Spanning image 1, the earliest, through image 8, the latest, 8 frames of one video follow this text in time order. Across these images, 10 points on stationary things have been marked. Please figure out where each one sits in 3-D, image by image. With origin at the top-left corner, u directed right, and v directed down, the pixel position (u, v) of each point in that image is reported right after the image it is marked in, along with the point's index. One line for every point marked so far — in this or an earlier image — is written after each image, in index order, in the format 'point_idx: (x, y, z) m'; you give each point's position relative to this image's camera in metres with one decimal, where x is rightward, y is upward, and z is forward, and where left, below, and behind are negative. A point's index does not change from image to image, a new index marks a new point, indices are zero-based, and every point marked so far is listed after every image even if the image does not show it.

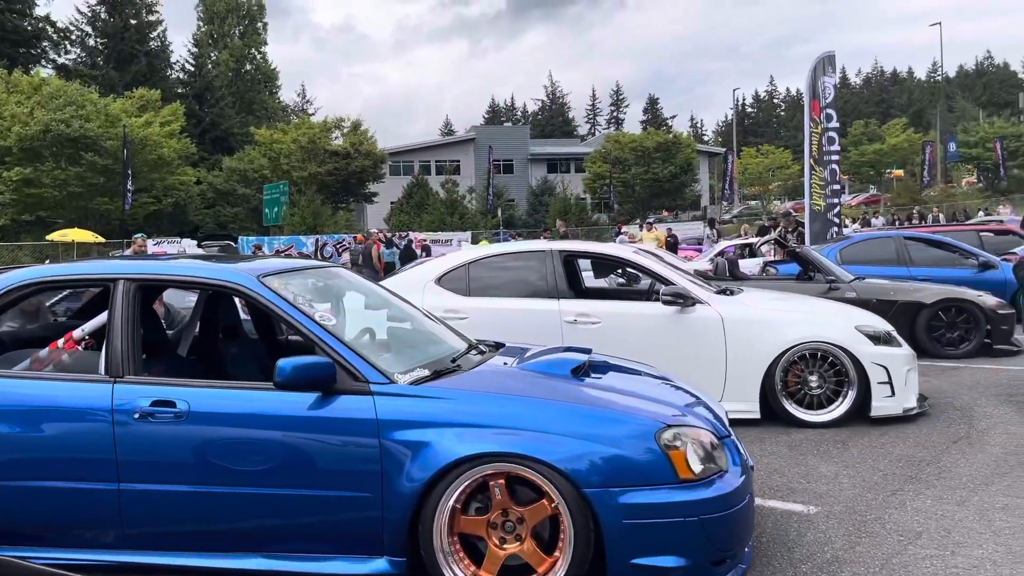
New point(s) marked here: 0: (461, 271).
0: (-0.4, +0.1, +6.9) m
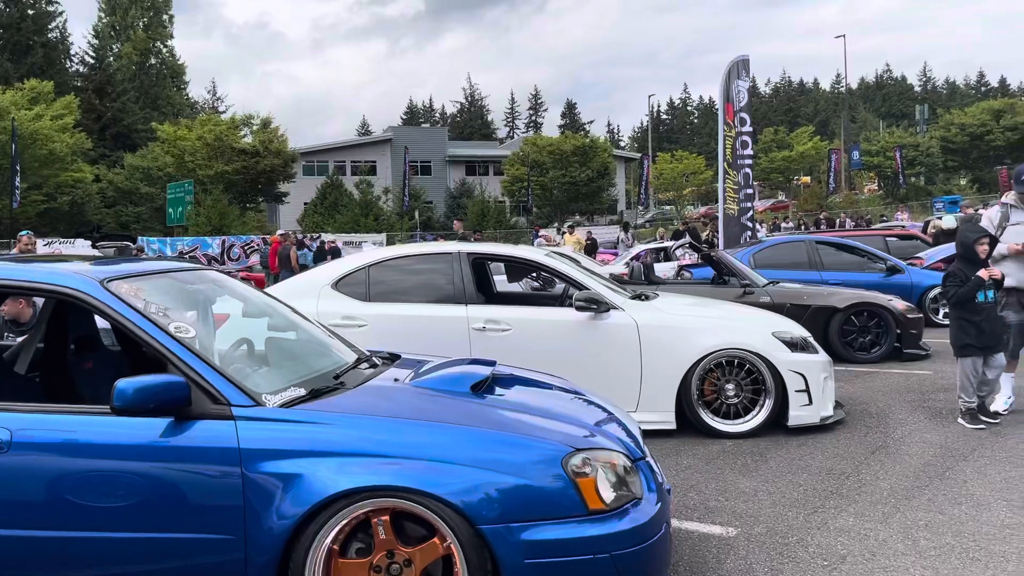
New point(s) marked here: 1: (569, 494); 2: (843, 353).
0: (-1.1, +0.1, +6.4) m
1: (+0.2, -0.7, +3.0) m
2: (+3.6, -0.7, +9.2) m
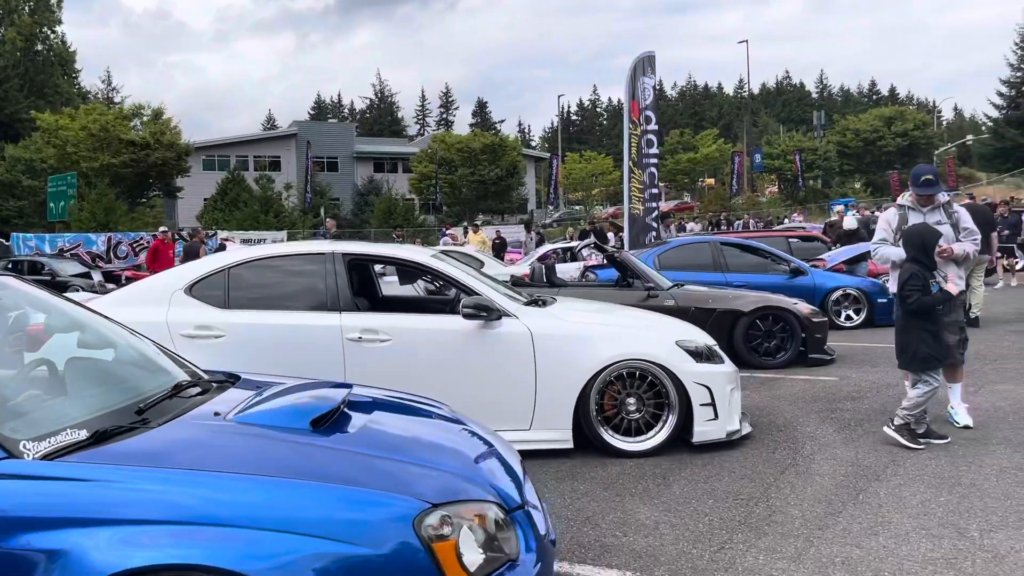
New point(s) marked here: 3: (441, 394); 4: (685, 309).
0: (-1.9, +0.1, +5.7) m
1: (-0.2, -0.8, +2.3) m
2: (+2.5, -0.7, +8.9) m
3: (-0.5, -0.7, +5.5) m
4: (+1.8, -0.2, +8.8) m
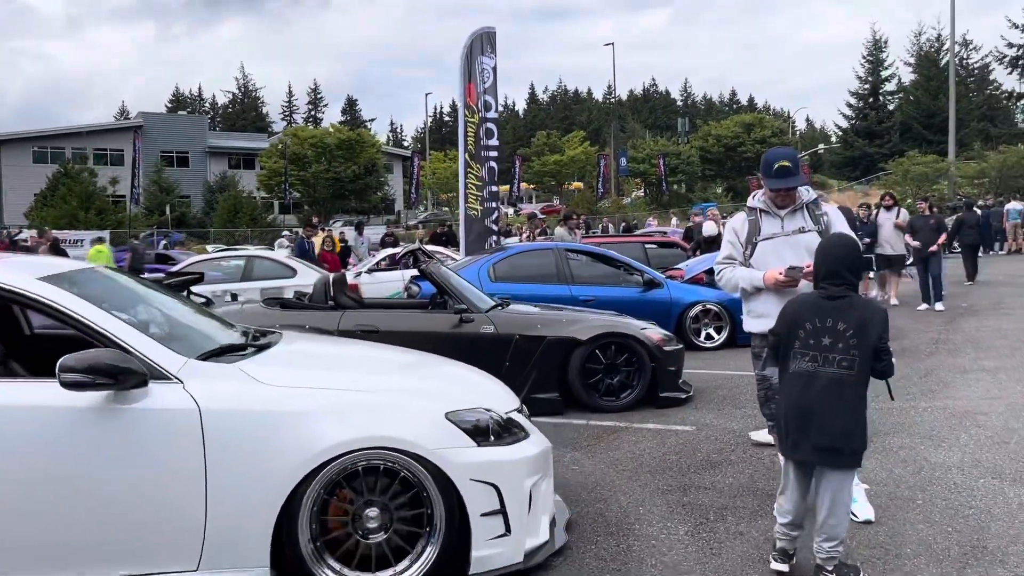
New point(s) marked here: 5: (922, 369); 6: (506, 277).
0: (-3.3, -0.1, +3.2) m
1: (-1.1, -0.9, +0.1) m
2: (+0.6, -0.9, +7.0) m
3: (-1.8, -0.9, +3.2) m
4: (0.0, -0.4, +6.8) m
5: (+4.2, -0.8, +8.8) m
6: (-0.1, +0.1, +10.2) m
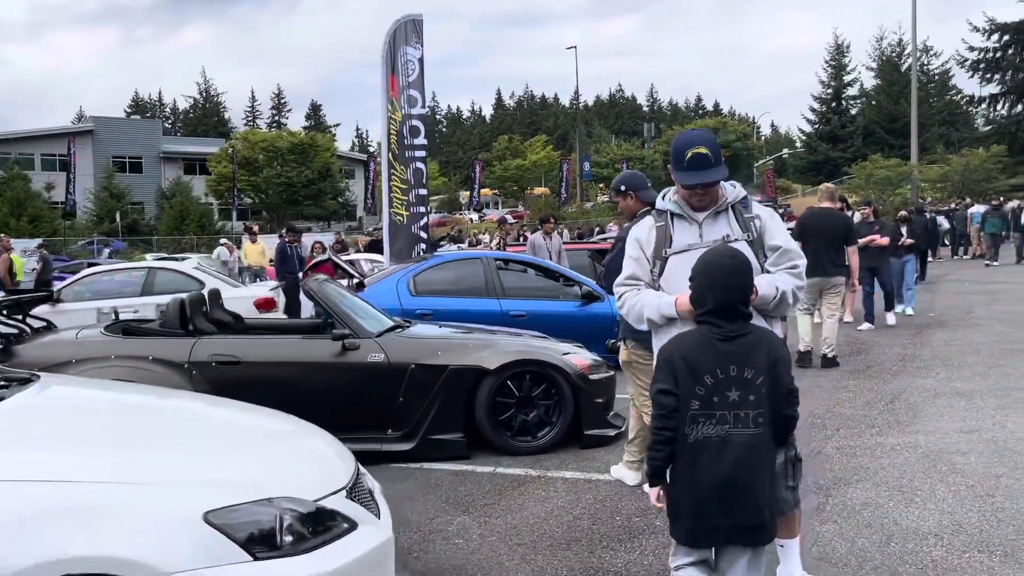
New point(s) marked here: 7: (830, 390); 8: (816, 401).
0: (-3.9, -0.2, +1.9) m
1: (-1.6, -1.0, -1.0) m
2: (-0.1, -1.1, +5.9) m
3: (-2.4, -1.0, +2.0) m
4: (-0.8, -0.5, +5.7) m
5: (+3.4, -1.0, +7.8) m
6: (-0.9, 0.0, +9.1) m
7: (+3.0, -1.0, +8.0) m
8: (+2.7, -1.0, +7.5) m
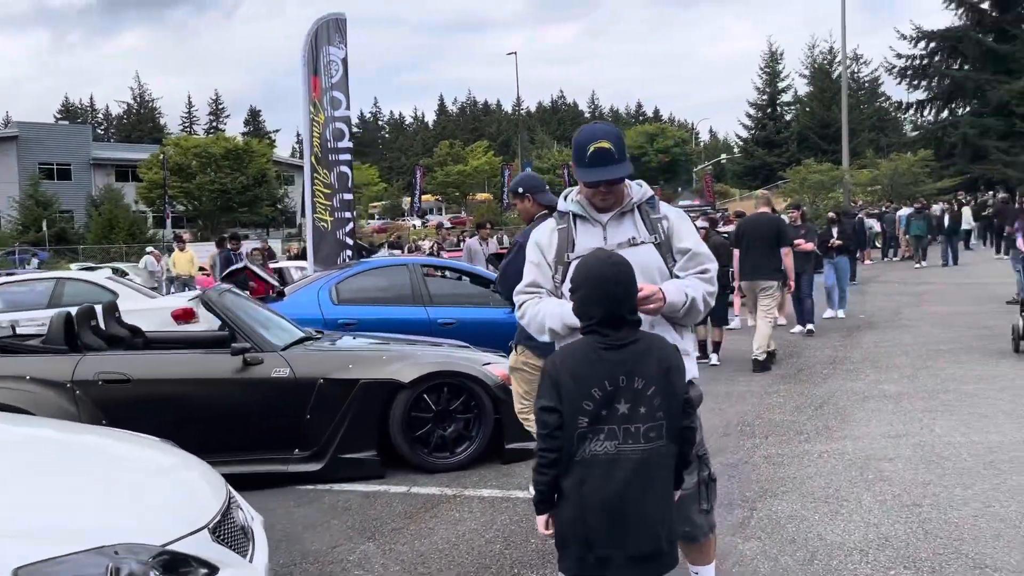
0: (-4.2, -0.3, +1.4) m
1: (-1.7, -1.0, -1.4) m
2: (-0.7, -1.1, +5.6) m
3: (-2.7, -1.0, +1.6) m
4: (-1.3, -0.6, +5.3) m
5: (+2.8, -1.0, +7.7) m
6: (-1.7, -0.1, +8.7) m
7: (+2.3, -1.0, +7.9) m
8: (+2.0, -1.0, +7.4) m
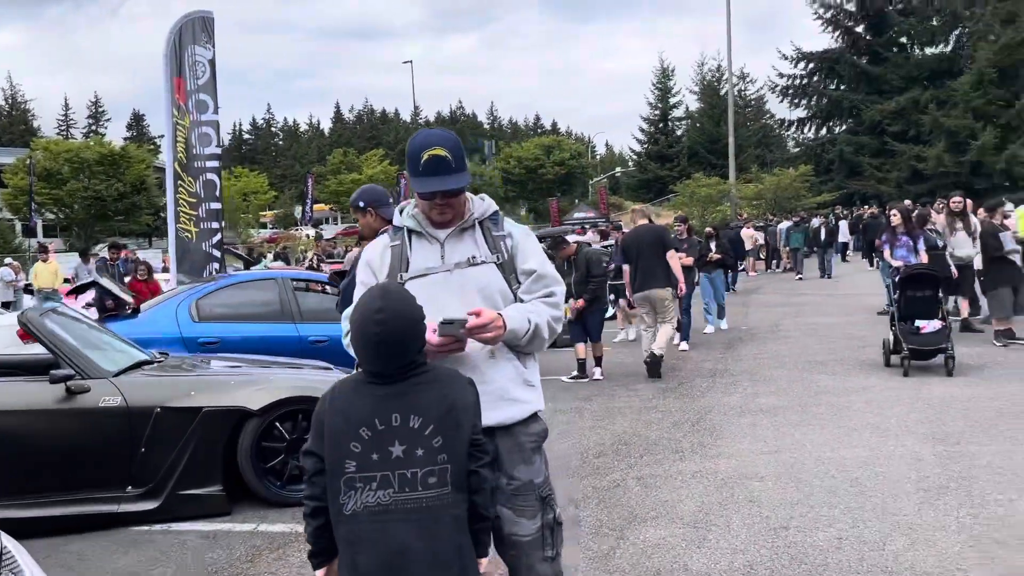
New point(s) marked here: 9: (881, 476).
0: (-4.5, -0.4, +0.5) m
1: (-1.7, -1.1, -2.0) m
2: (-1.5, -1.2, +5.1) m
3: (-3.0, -1.1, +0.9) m
4: (-2.1, -0.7, +4.8) m
5: (+1.6, -1.1, +7.6) m
6: (-2.9, -0.3, +8.1) m
7: (+1.2, -1.1, +7.8) m
8: (+1.0, -1.2, +7.2) m
9: (+2.3, -1.2, +5.3) m
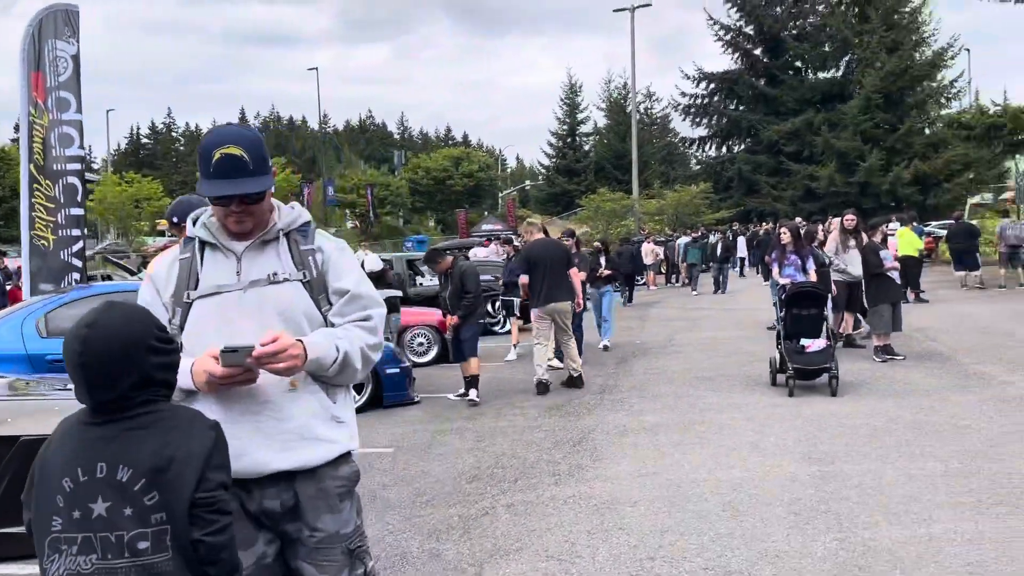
0: (-4.8, -0.4, -0.2) m
1: (-1.7, -1.1, -2.5) m
2: (-2.3, -1.3, +4.6) m
3: (-3.4, -1.1, +0.3) m
4: (-2.9, -0.8, +4.3) m
5: (+0.6, -1.3, +7.4) m
6: (-4.0, -0.4, +7.5) m
7: (+0.1, -1.3, +7.5) m
8: (-0.1, -1.3, +7.0) m
9: (+1.5, -1.3, +5.2) m
